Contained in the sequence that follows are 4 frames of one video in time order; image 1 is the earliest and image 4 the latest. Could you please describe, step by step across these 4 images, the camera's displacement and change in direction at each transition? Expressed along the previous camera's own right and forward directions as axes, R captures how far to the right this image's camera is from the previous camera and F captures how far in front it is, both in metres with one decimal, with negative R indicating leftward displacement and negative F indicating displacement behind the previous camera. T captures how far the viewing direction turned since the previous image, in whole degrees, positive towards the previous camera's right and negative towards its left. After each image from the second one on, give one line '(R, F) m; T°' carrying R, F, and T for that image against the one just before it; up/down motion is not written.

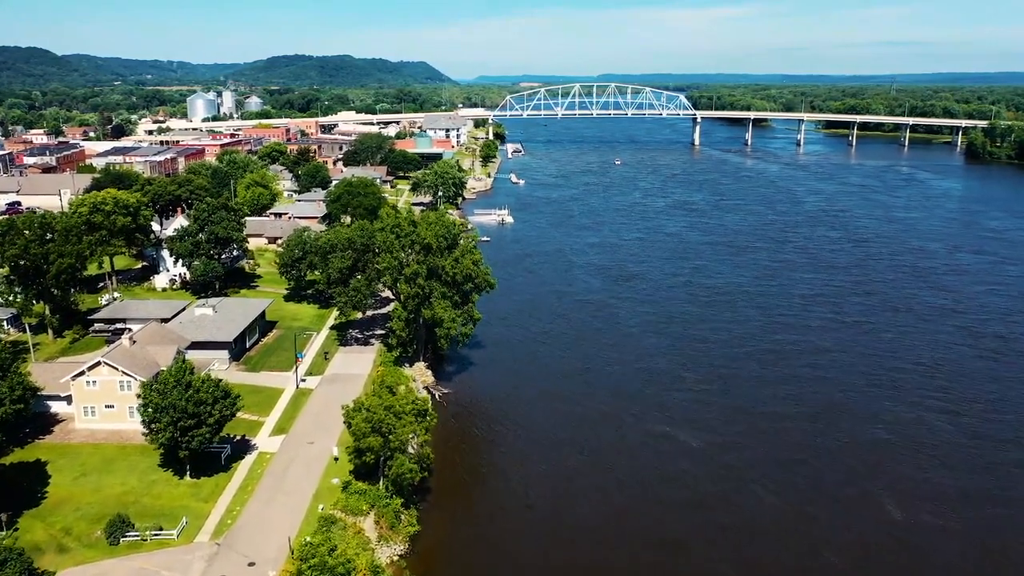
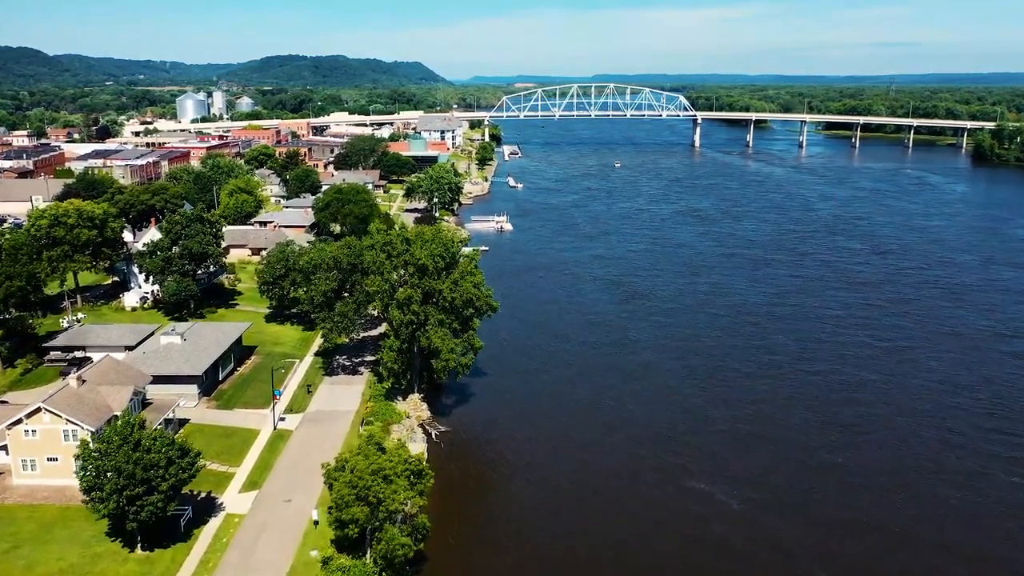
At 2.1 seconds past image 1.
(-0.3, +2.8) m; 0°
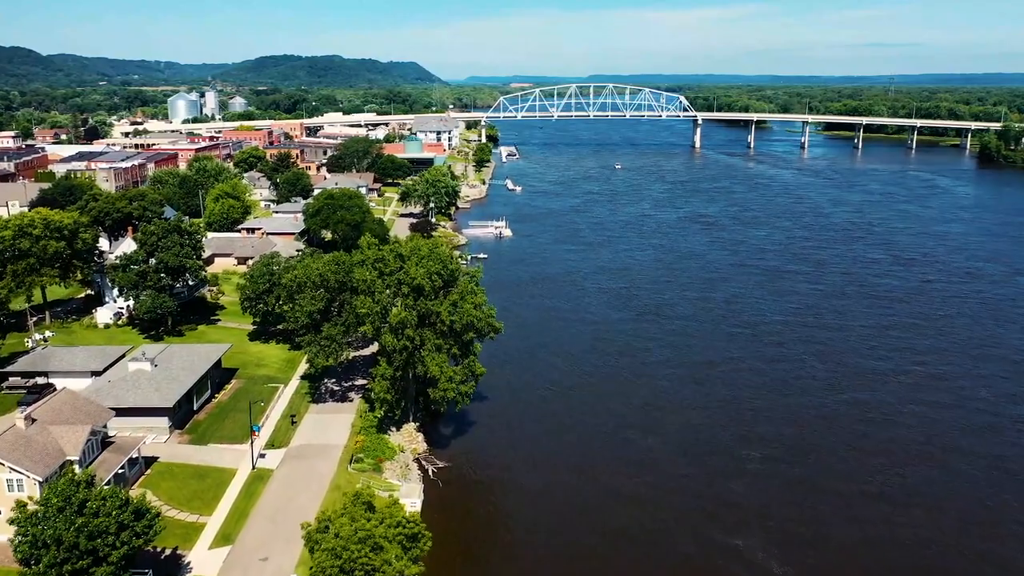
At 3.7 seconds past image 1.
(-0.2, +2.1) m; 0°
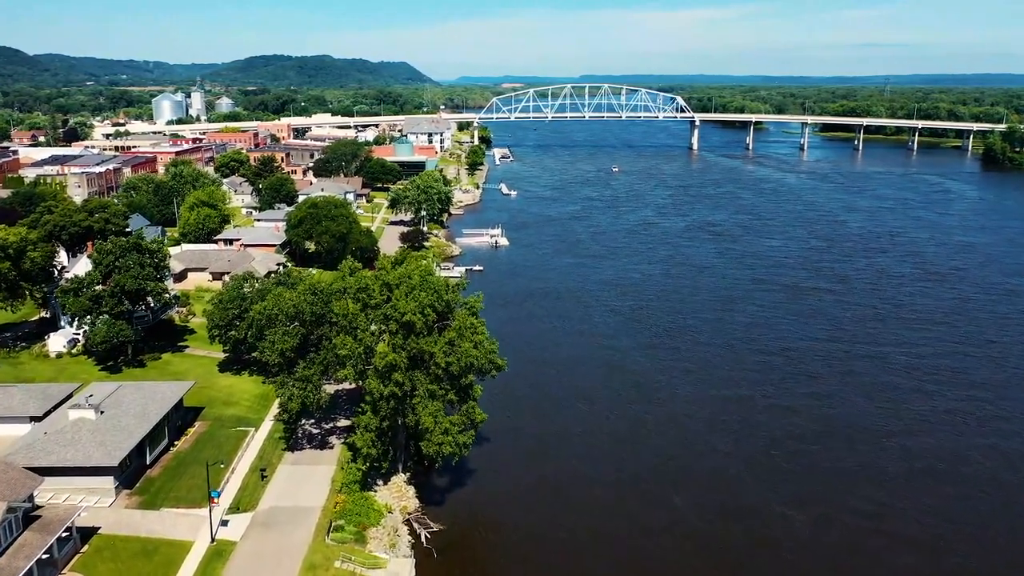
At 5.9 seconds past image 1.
(-0.3, +2.9) m; +1°
